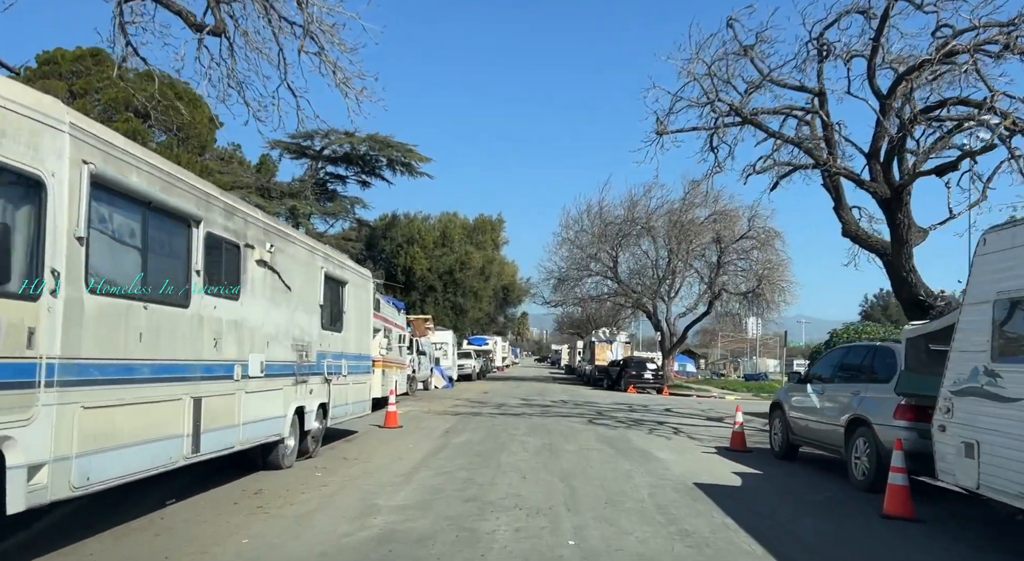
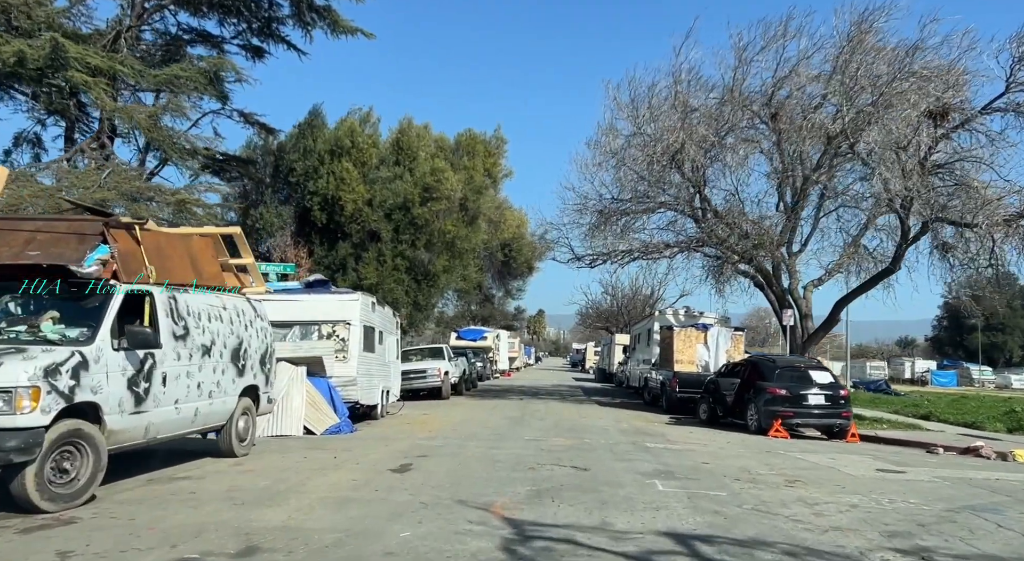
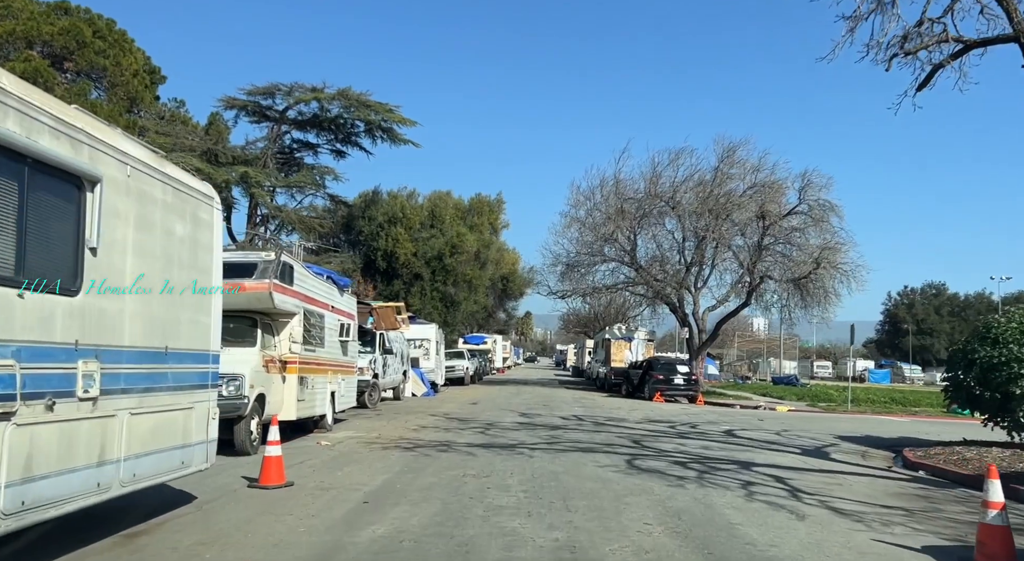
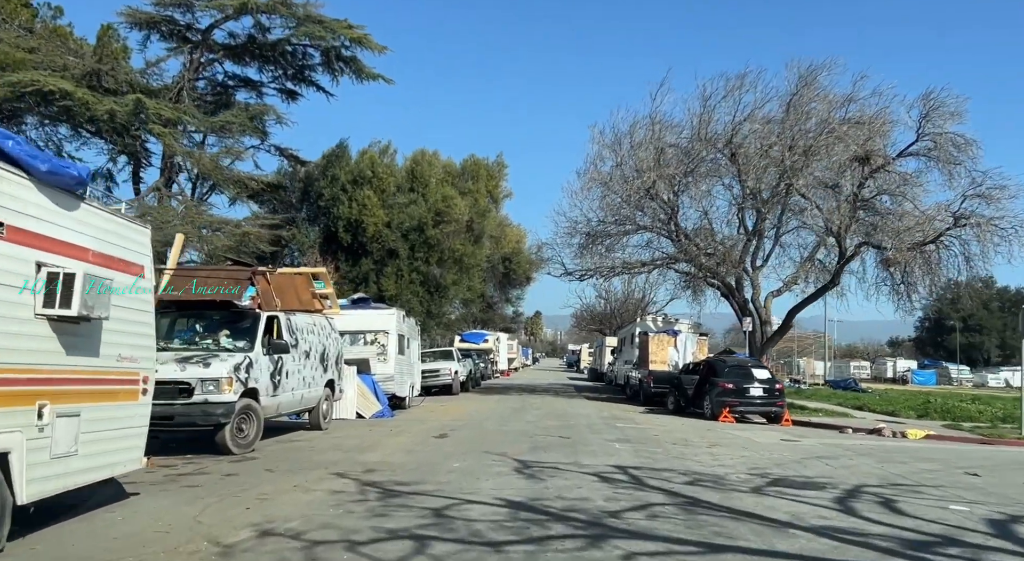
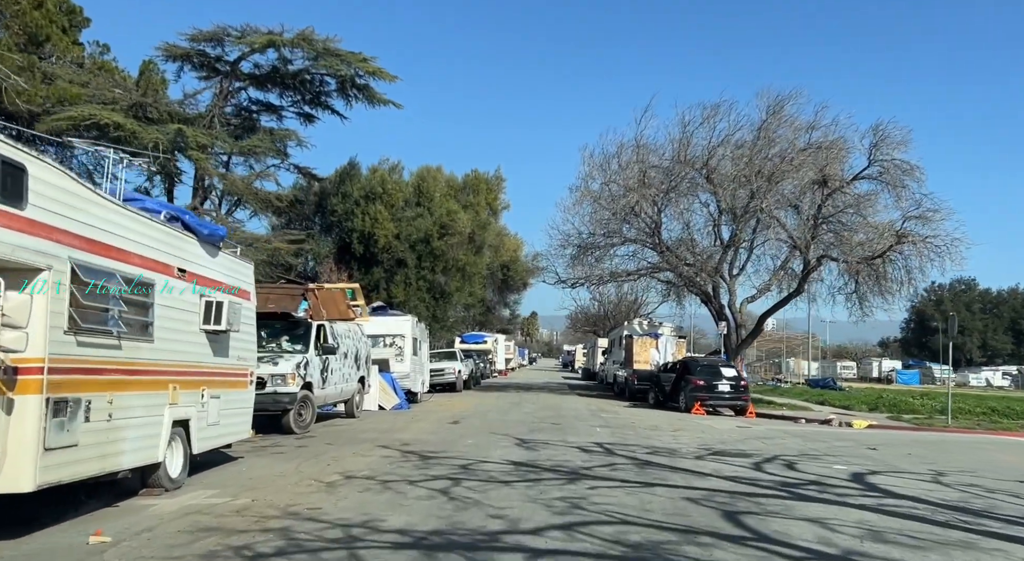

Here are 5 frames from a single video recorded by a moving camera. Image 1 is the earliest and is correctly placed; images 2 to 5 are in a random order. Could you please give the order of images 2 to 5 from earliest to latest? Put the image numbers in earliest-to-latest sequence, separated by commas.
3, 5, 4, 2
